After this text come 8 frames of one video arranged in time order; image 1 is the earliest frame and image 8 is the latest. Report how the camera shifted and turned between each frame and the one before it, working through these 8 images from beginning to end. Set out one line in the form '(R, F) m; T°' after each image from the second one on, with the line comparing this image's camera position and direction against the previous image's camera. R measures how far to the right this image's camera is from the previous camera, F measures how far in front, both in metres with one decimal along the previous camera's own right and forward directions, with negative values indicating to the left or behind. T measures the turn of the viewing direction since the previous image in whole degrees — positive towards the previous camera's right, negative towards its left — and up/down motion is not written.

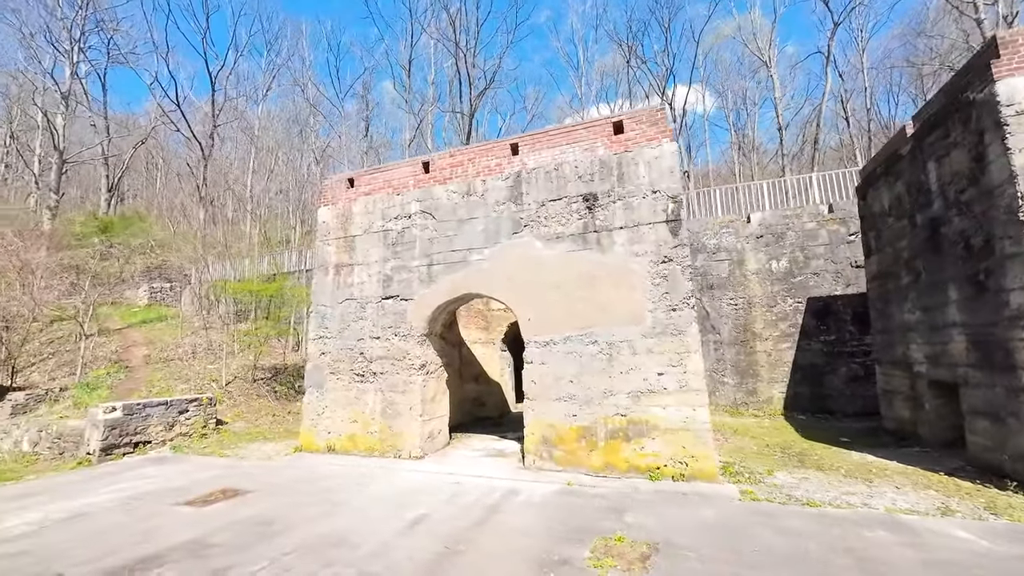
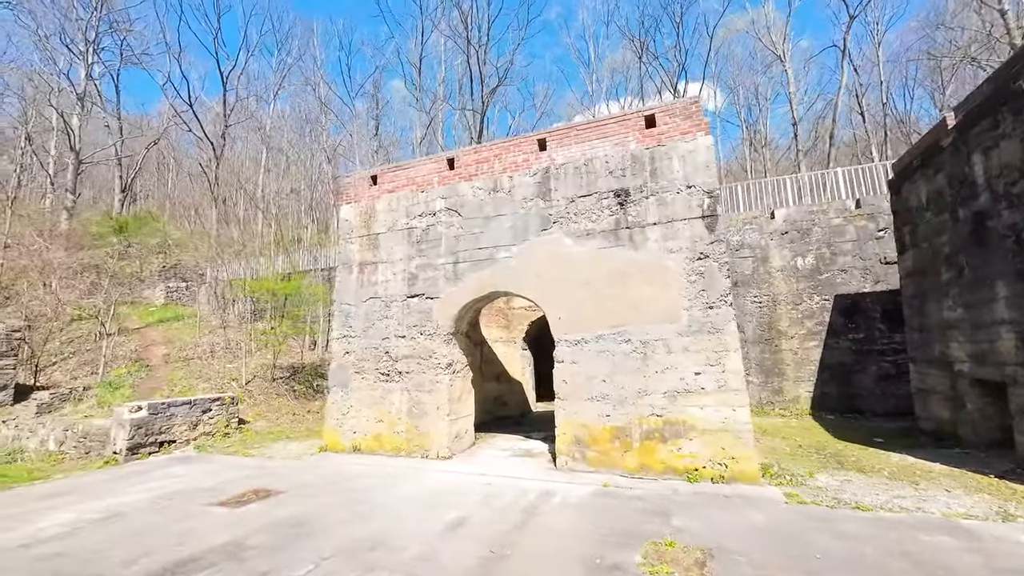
(-0.4, +0.1) m; -1°
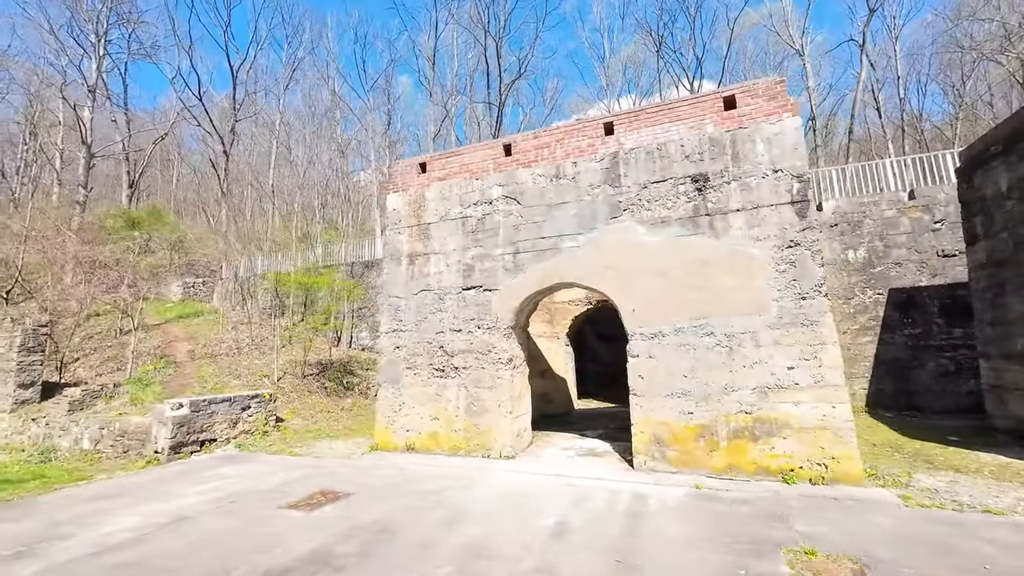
(-1.1, +0.4) m; 0°
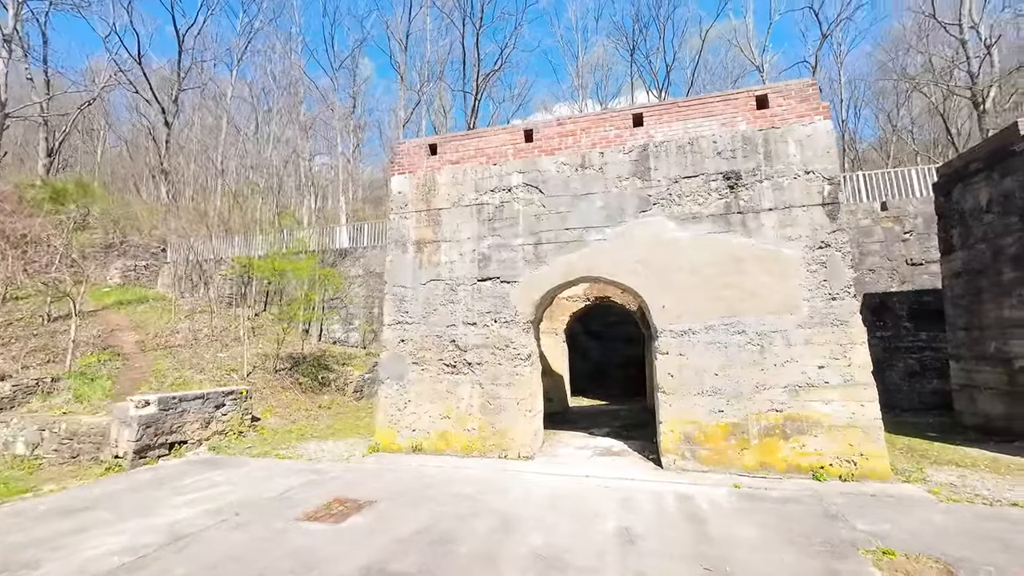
(-1.1, +0.4) m; +6°
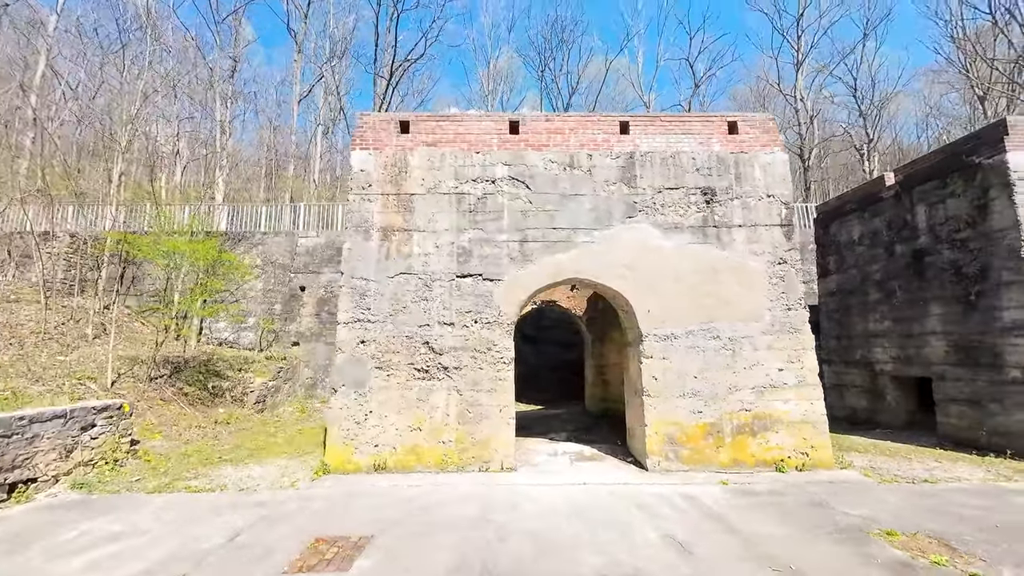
(-1.6, +0.7) m; +16°
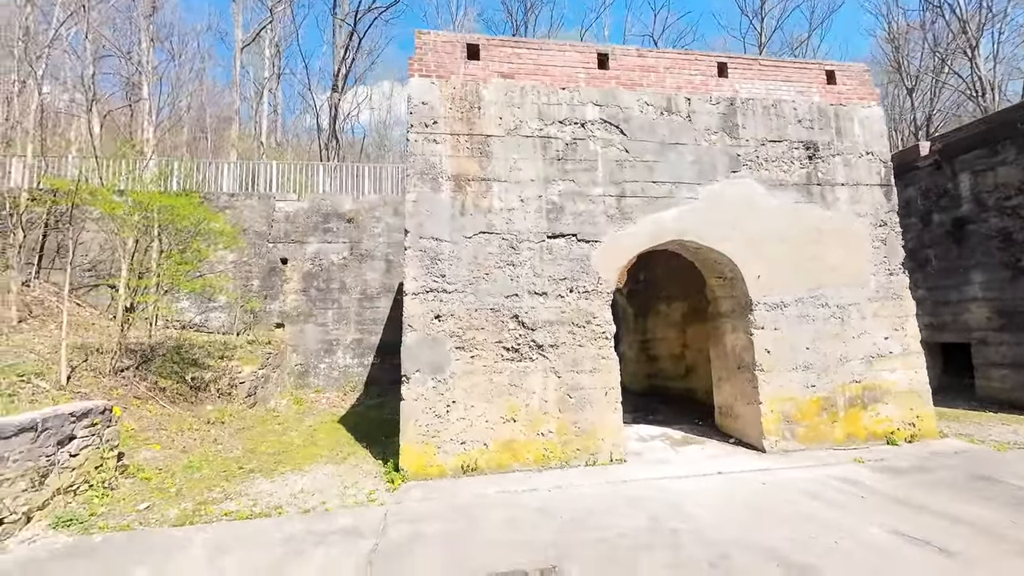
(-2.1, +1.2) m; +8°
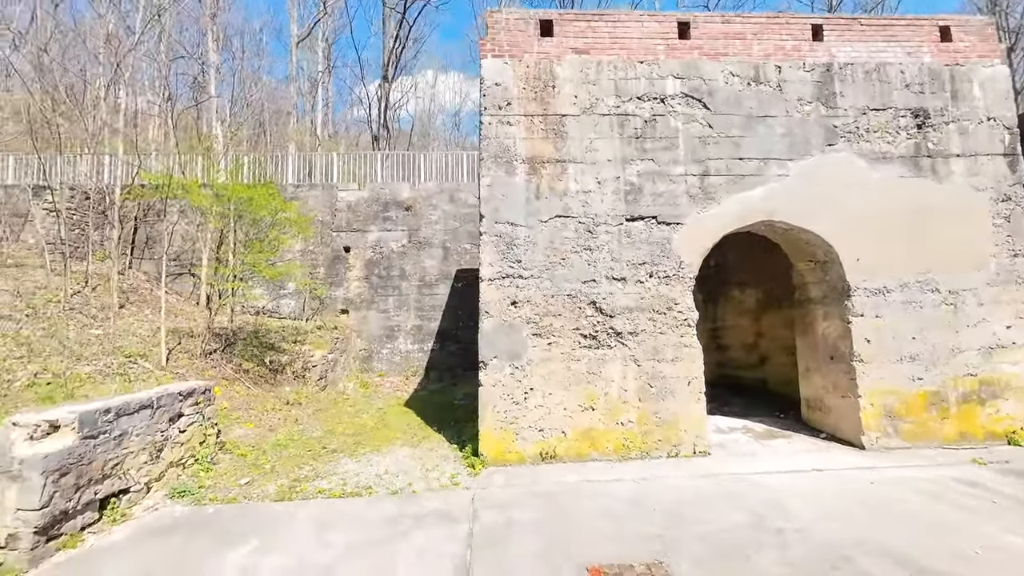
(-0.4, +0.1) m; -5°
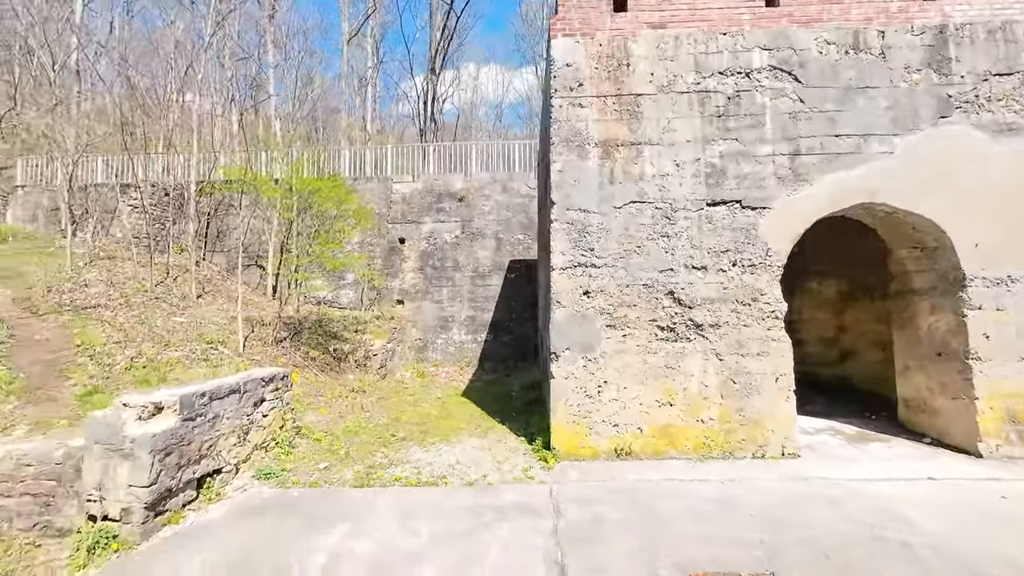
(-0.4, +0.1) m; -5°
